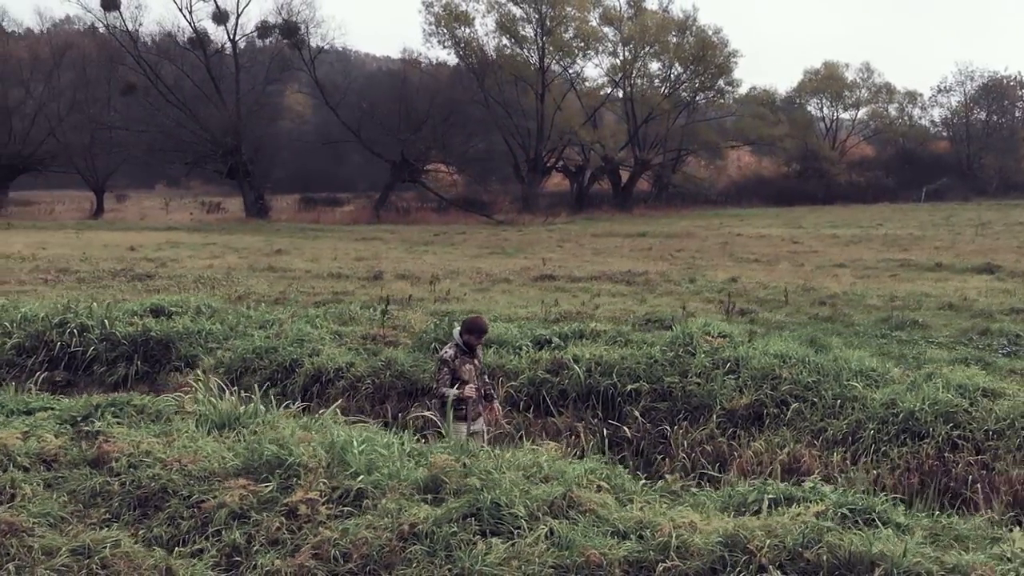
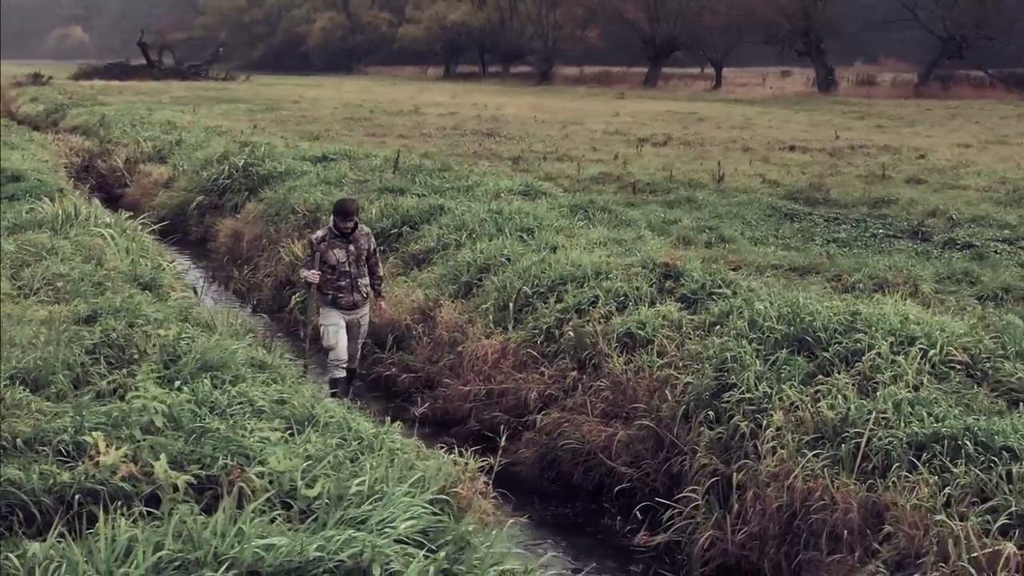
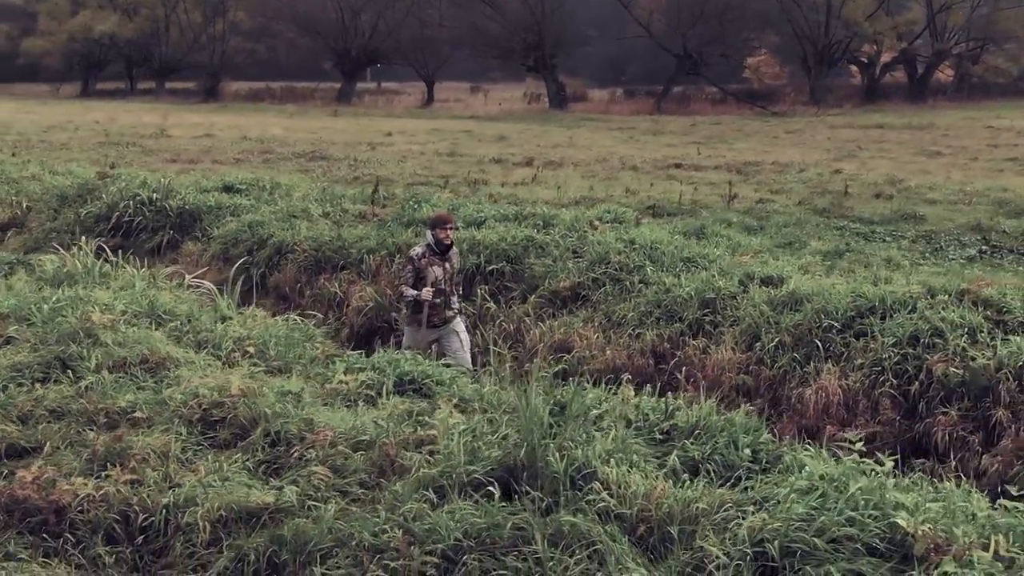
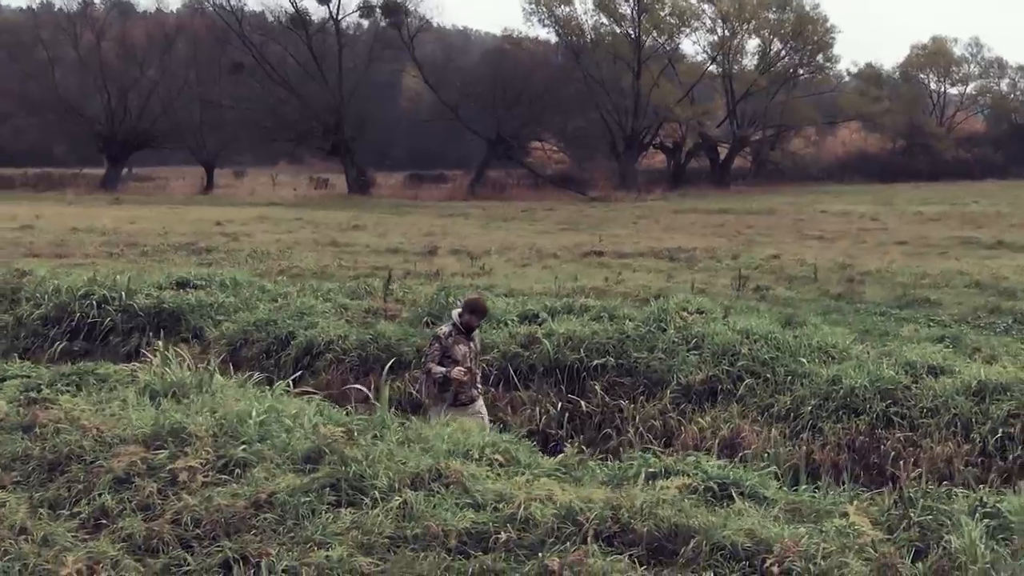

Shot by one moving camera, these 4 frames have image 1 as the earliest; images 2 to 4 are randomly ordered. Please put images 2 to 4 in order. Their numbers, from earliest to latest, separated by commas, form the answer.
4, 3, 2
